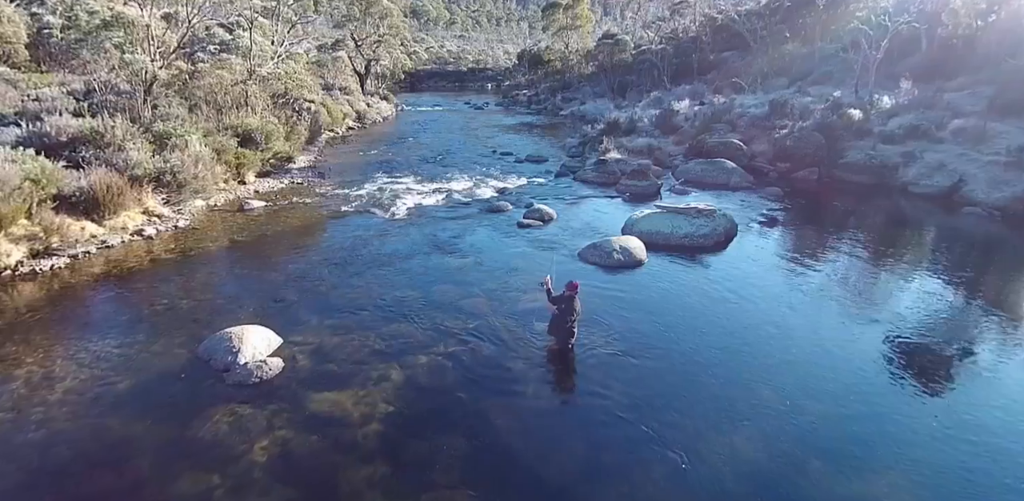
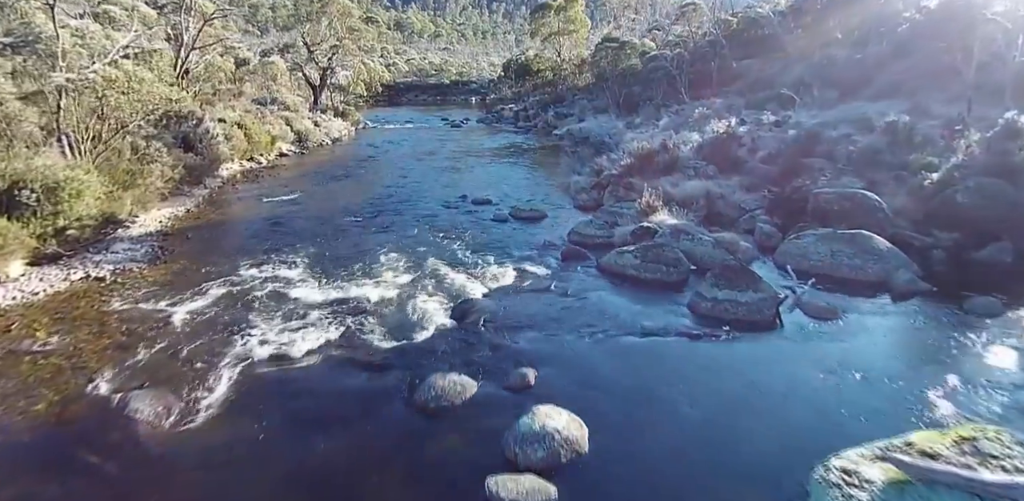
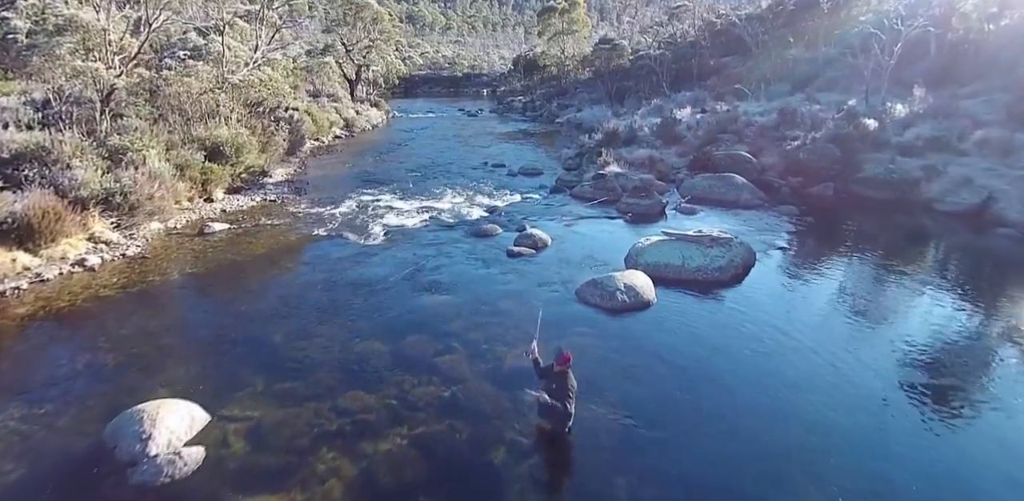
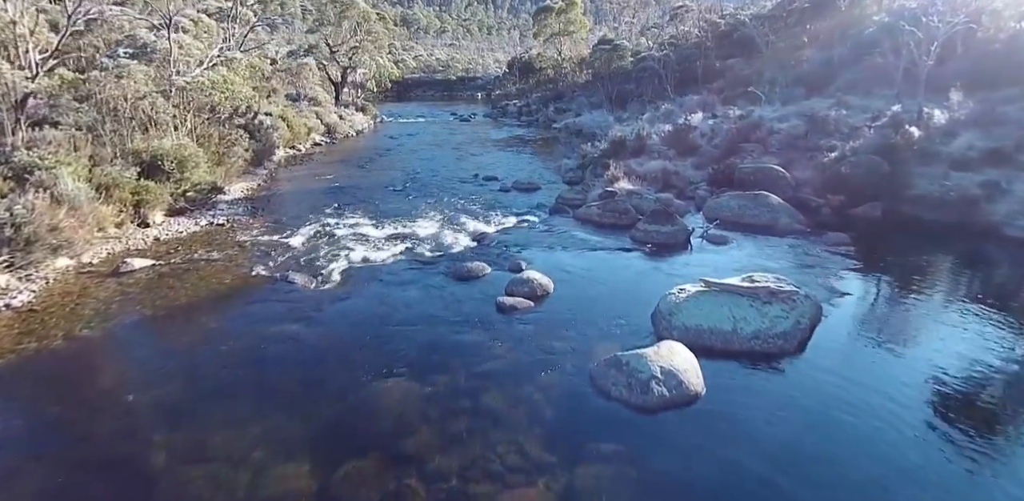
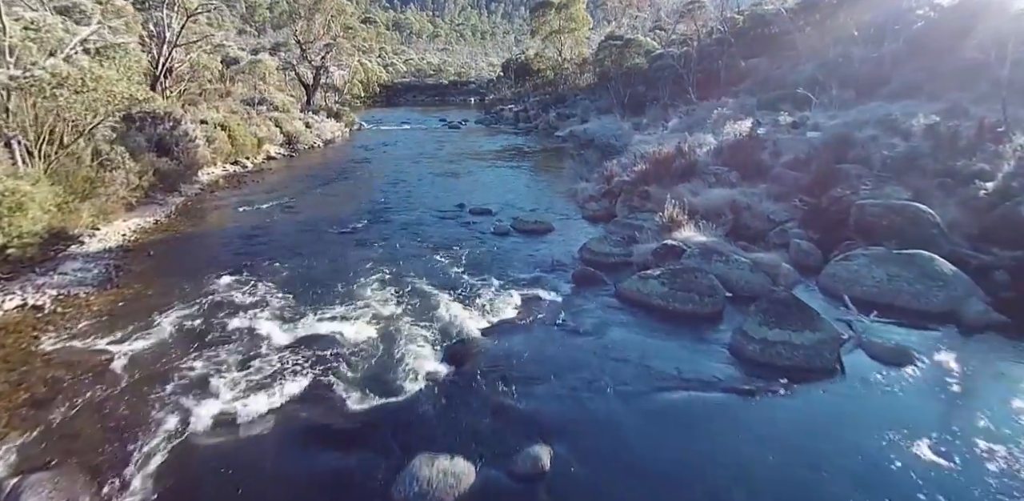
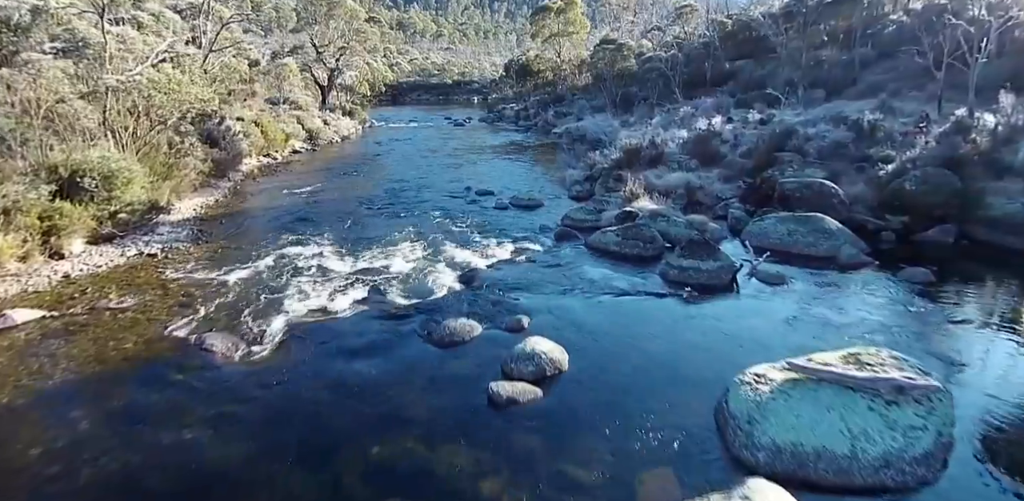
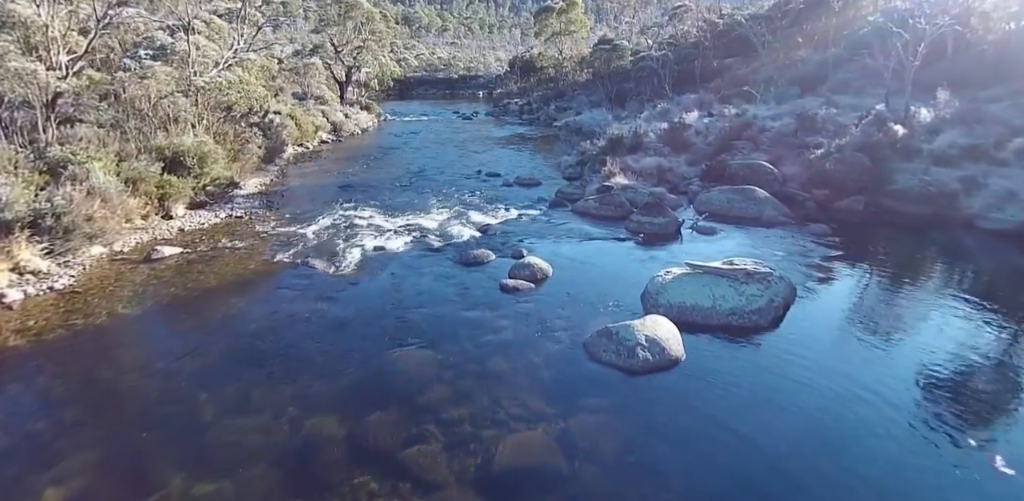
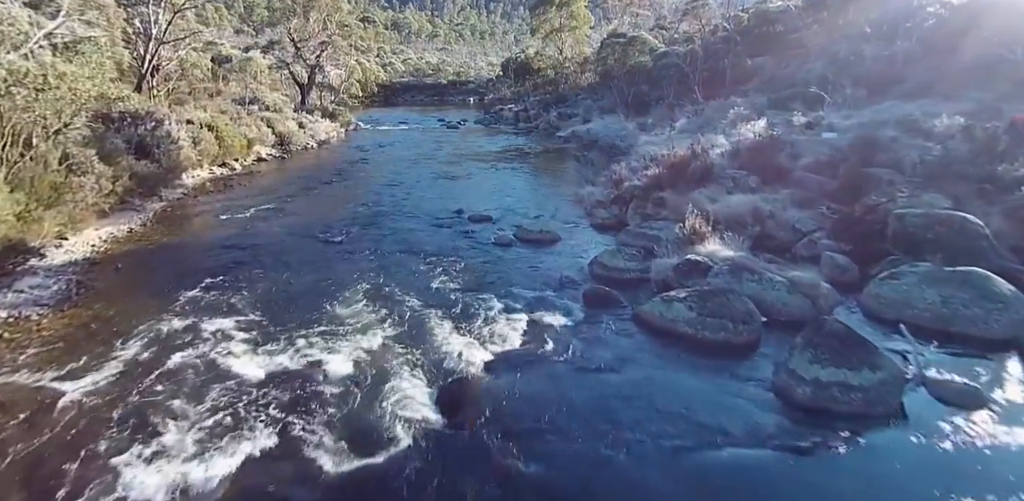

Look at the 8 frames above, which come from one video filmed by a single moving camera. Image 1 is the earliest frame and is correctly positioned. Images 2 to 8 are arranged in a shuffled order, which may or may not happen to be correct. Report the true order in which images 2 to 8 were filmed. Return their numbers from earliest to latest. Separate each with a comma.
3, 7, 4, 6, 2, 5, 8
